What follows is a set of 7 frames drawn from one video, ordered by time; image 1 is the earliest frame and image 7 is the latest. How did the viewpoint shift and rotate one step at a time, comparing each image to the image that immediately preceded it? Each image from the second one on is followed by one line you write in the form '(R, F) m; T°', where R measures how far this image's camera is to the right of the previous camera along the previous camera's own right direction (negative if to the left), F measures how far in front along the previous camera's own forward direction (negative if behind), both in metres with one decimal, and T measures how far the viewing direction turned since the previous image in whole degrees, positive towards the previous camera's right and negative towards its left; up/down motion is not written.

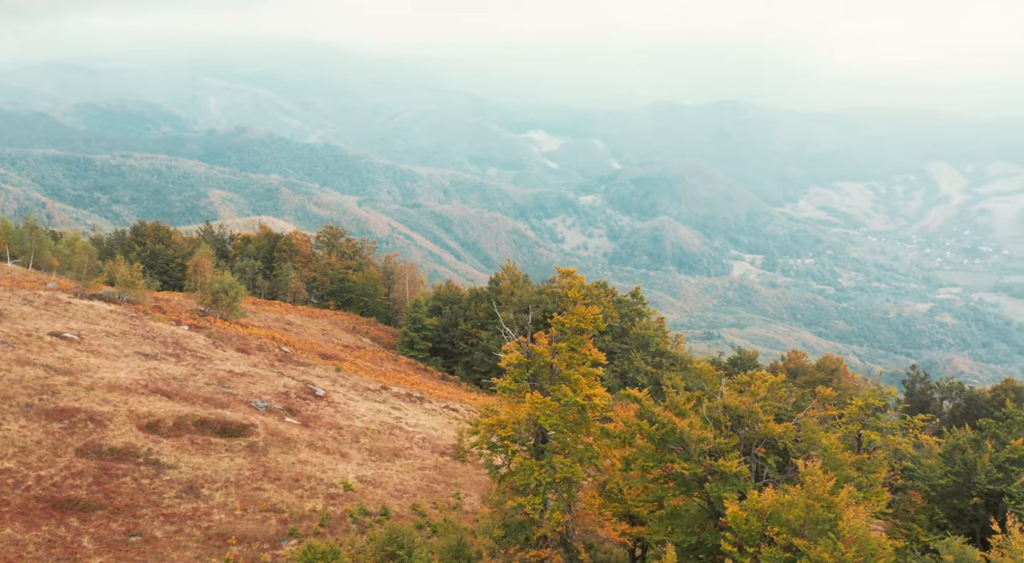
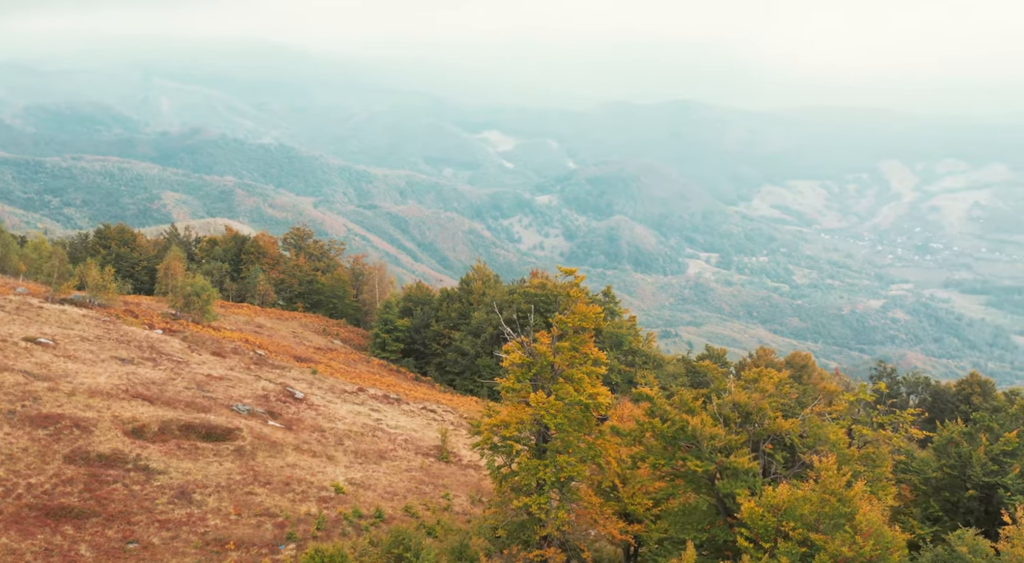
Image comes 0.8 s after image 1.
(-1.1, +0.1) m; +2°
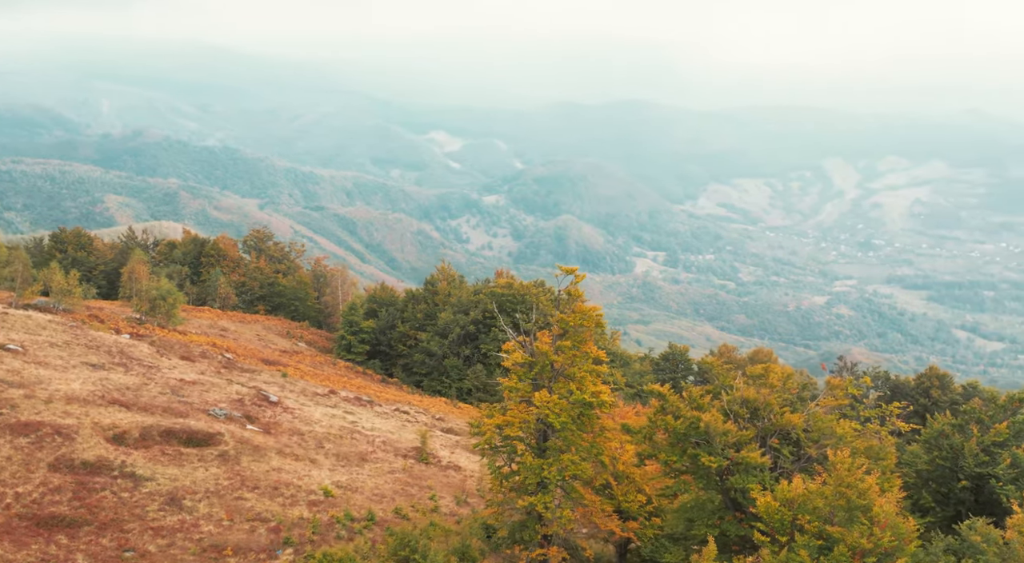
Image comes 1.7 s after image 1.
(-1.2, +0.1) m; +2°
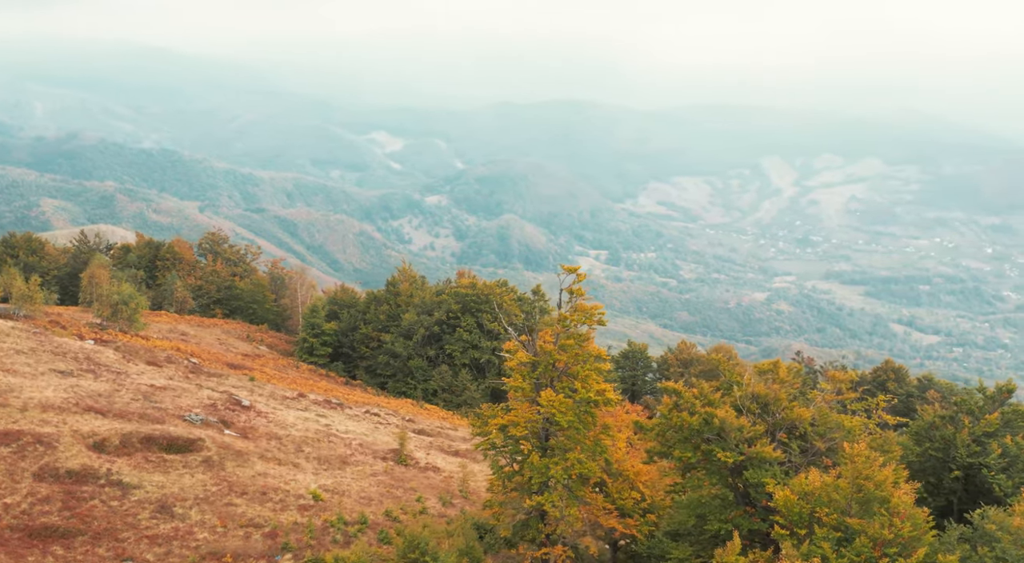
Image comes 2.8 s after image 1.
(-1.4, +0.1) m; +2°
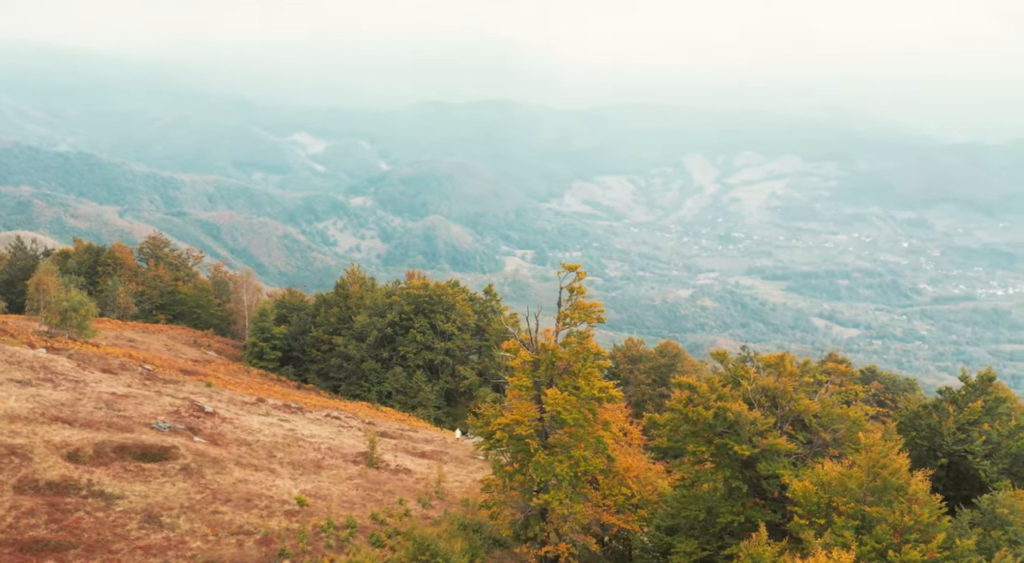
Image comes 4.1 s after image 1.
(-1.7, 0.0) m; +3°
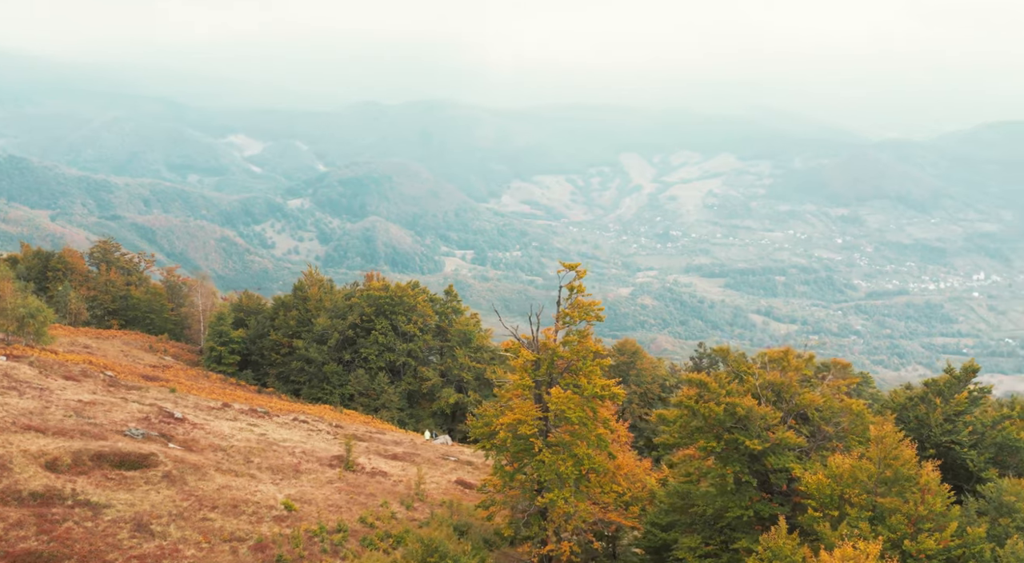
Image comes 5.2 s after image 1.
(-1.4, 0.0) m; +3°
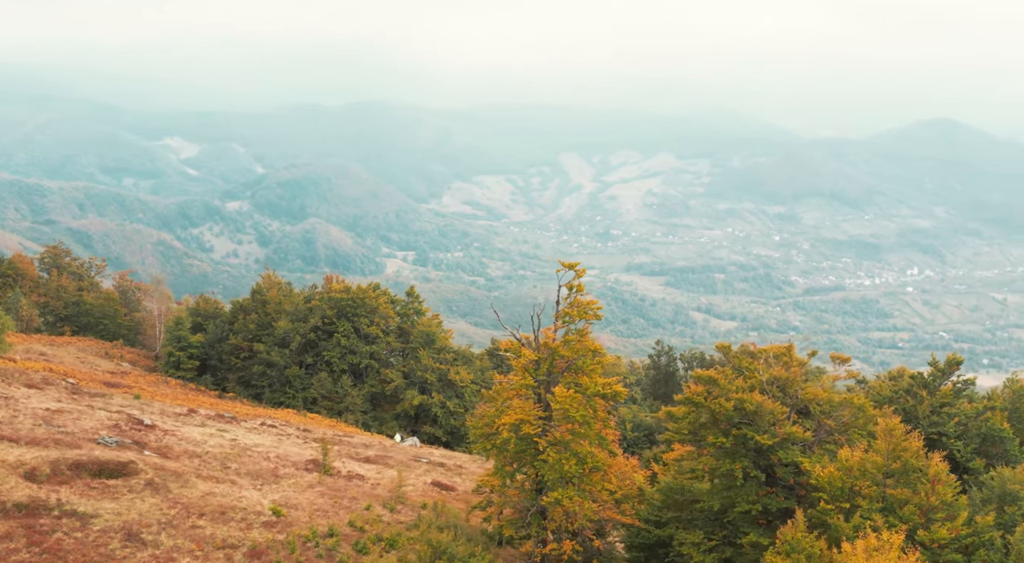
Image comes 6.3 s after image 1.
(-1.3, 0.0) m; +3°
